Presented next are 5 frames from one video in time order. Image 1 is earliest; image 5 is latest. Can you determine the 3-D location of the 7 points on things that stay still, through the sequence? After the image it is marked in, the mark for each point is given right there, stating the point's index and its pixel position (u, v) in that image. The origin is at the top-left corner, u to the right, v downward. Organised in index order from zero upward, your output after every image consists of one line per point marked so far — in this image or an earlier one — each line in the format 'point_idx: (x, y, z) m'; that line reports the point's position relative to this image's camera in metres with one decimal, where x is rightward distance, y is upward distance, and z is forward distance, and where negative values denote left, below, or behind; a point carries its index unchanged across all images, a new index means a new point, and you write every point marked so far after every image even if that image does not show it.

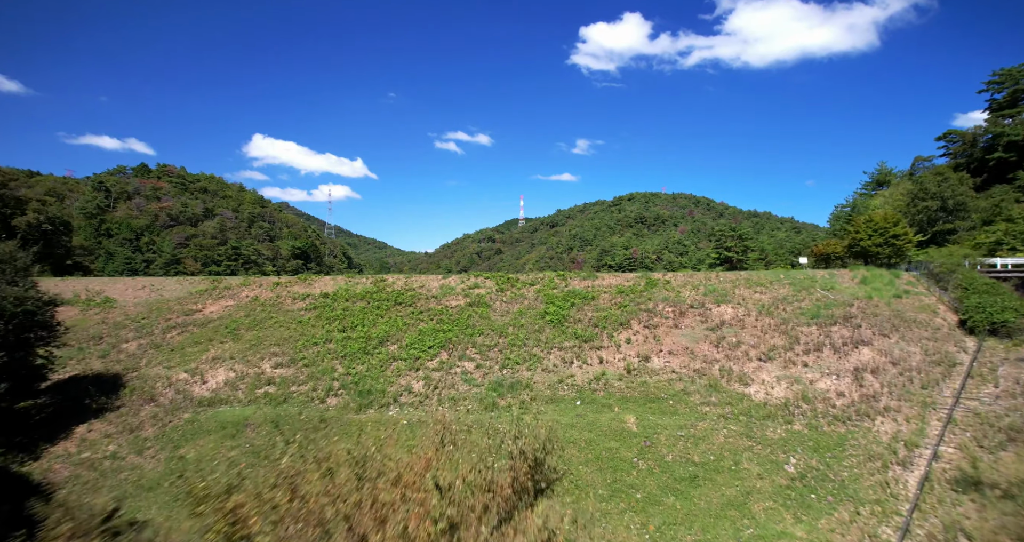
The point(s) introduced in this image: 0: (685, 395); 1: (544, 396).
0: (+5.7, -4.1, +18.5) m
1: (+1.1, -4.4, +19.5) m
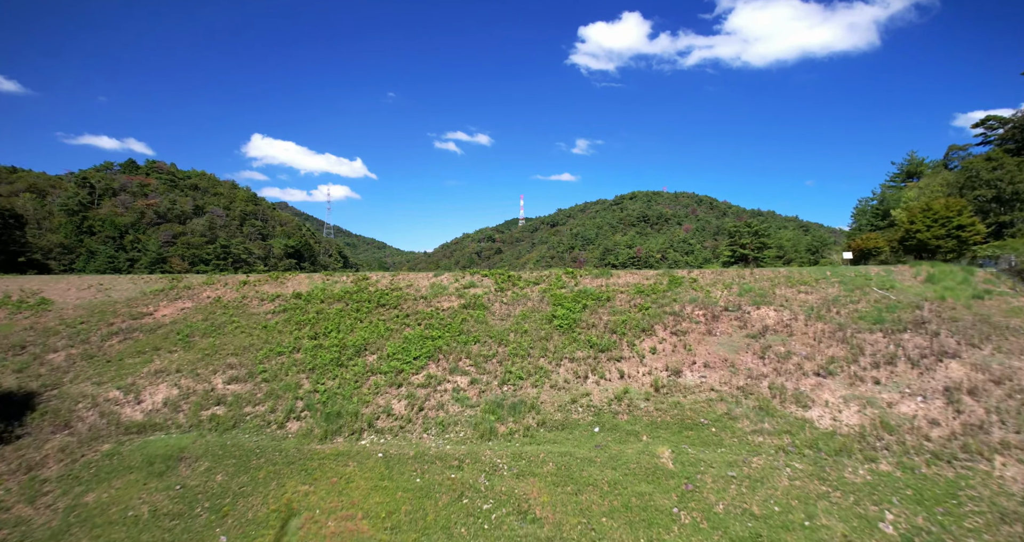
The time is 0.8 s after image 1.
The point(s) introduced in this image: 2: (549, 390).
0: (+5.8, -4.0, +14.8) m
1: (+1.2, -4.2, +15.8) m
2: (+1.1, -3.7, +17.2) m
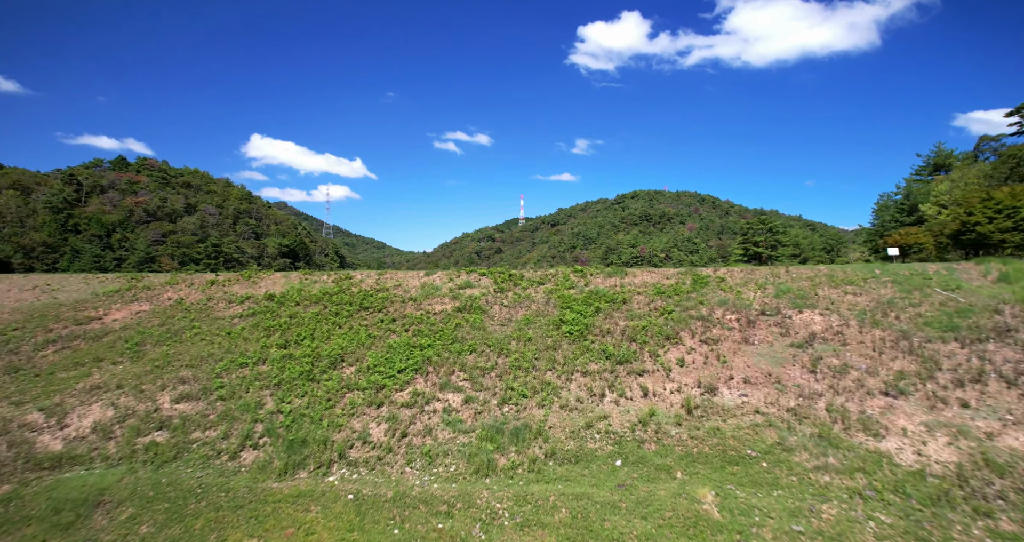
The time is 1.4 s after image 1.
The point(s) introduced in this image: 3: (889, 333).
0: (+5.8, -3.9, +12.0) m
1: (+1.2, -4.2, +12.9) m
2: (+1.2, -3.6, +14.3) m
3: (+10.4, -1.7, +15.4) m
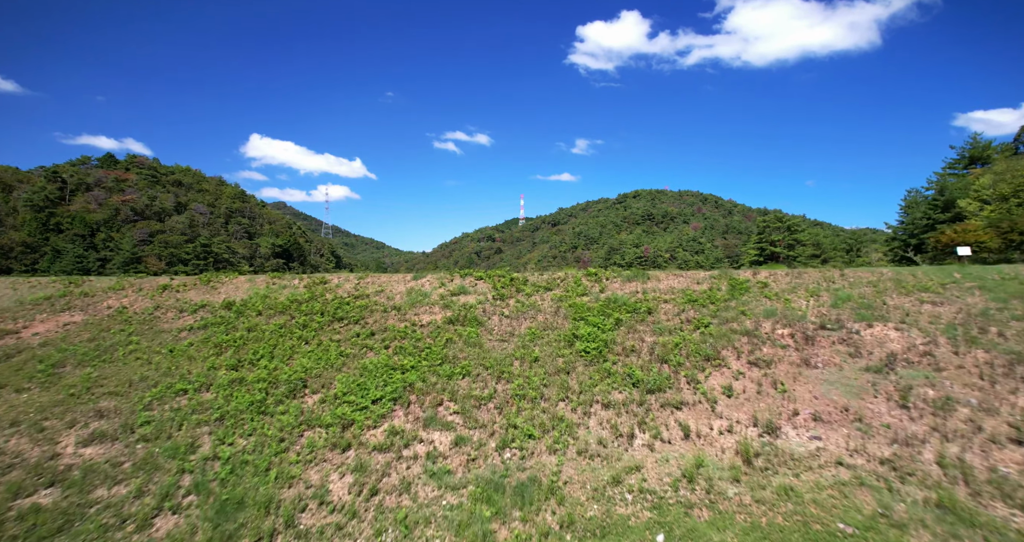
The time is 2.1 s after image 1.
0: (+5.9, -4.0, +8.6) m
1: (+1.3, -4.3, +9.6) m
2: (+1.3, -3.7, +11.0) m
3: (+10.5, -1.8, +12.0) m
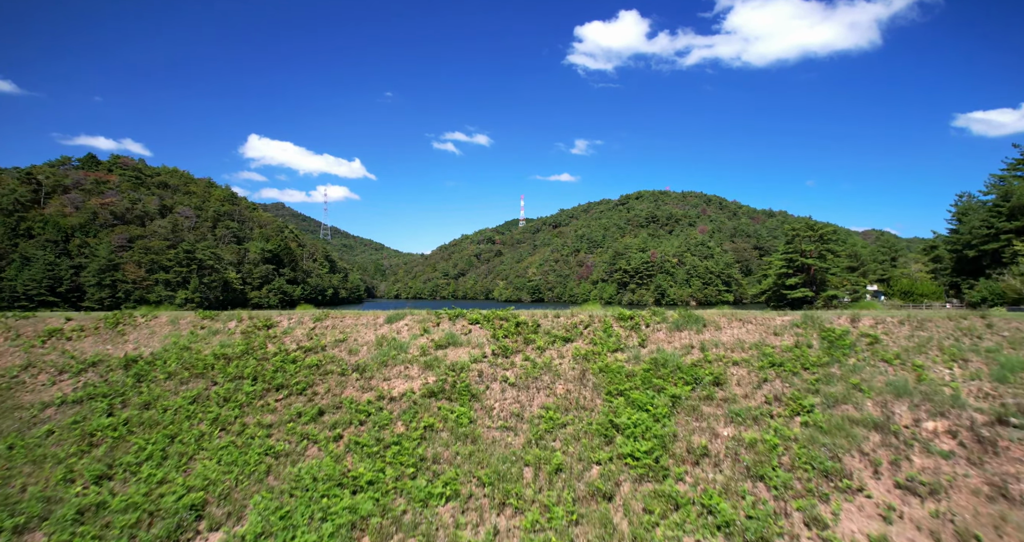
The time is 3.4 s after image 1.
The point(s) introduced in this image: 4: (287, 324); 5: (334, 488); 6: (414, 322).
0: (+6.1, -5.1, +3.7) m
1: (+1.5, -5.4, +4.6) m
2: (+1.4, -4.8, +6.0) m
3: (+10.6, -2.9, +7.1) m
4: (-6.2, -1.4, +15.3) m
5: (-3.0, -3.6, +9.4) m
6: (-2.6, -1.4, +15.1) m
